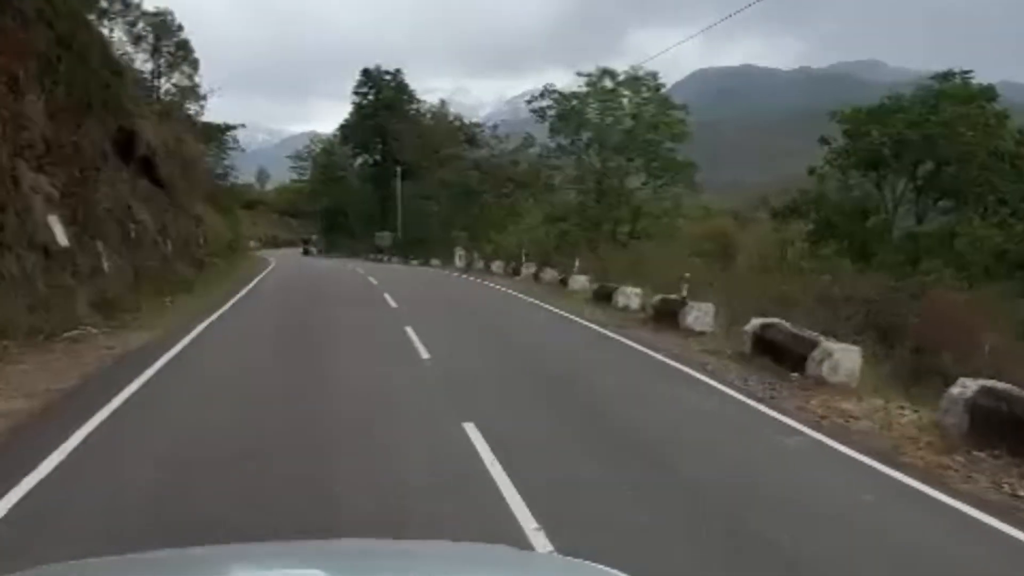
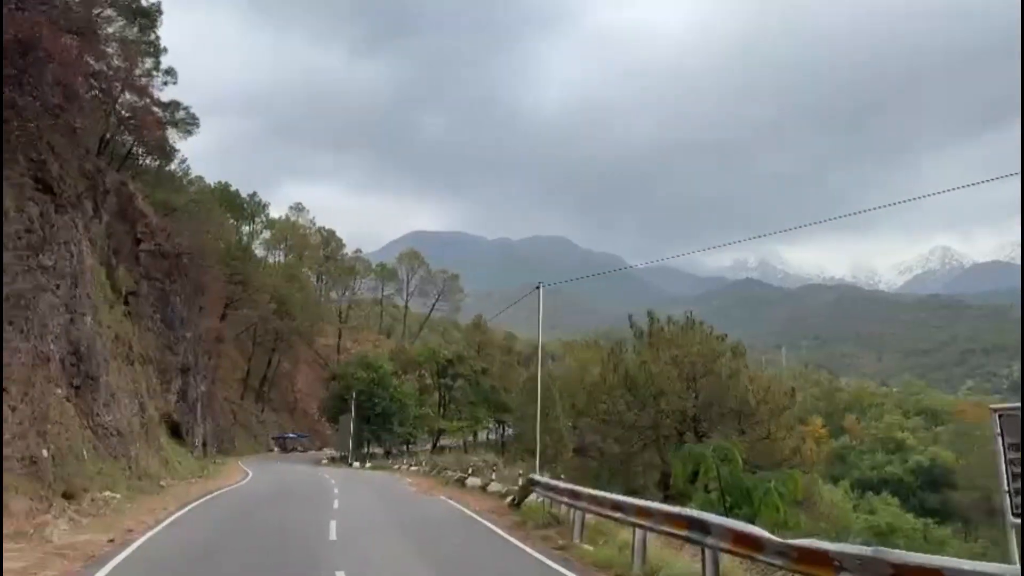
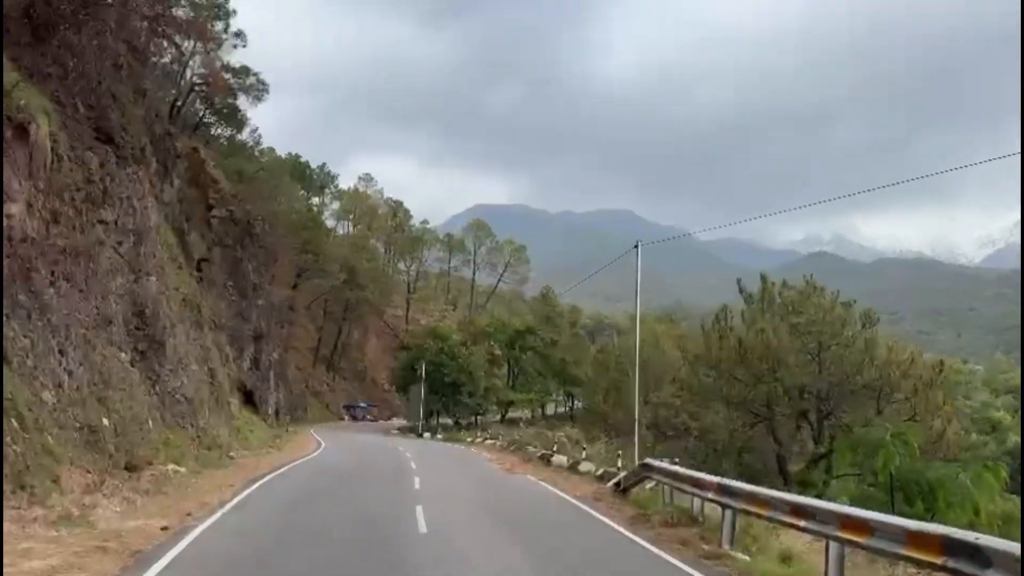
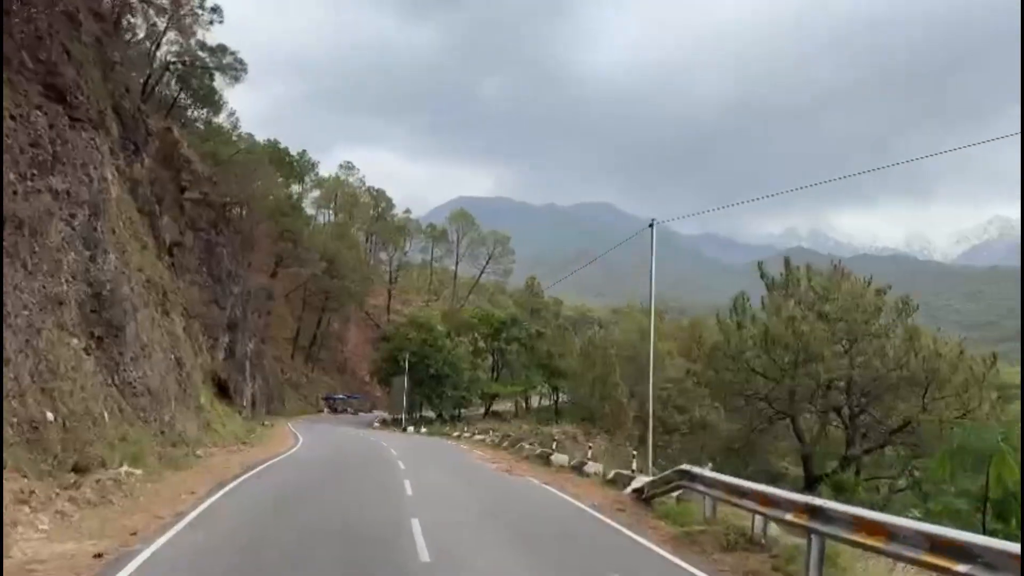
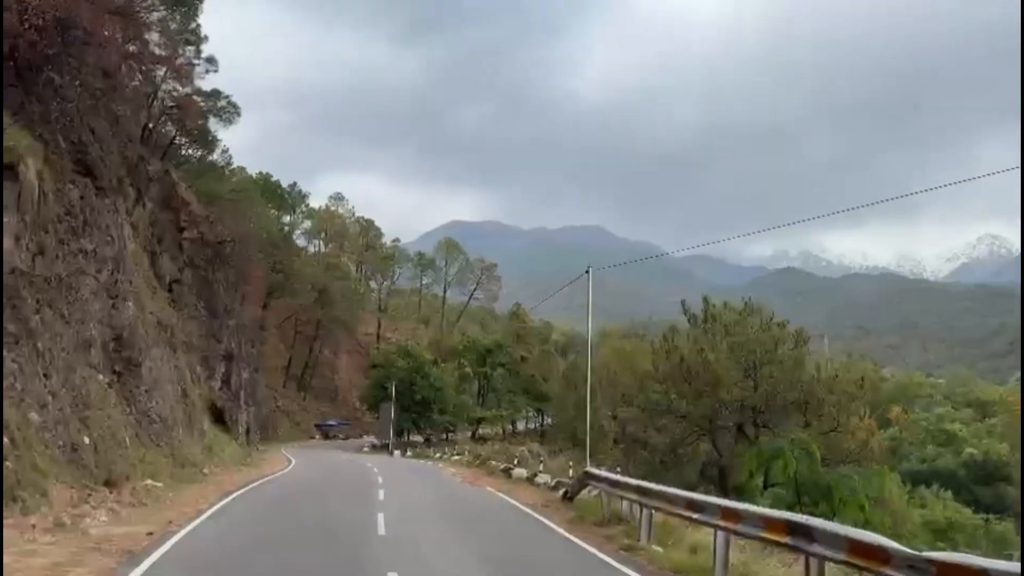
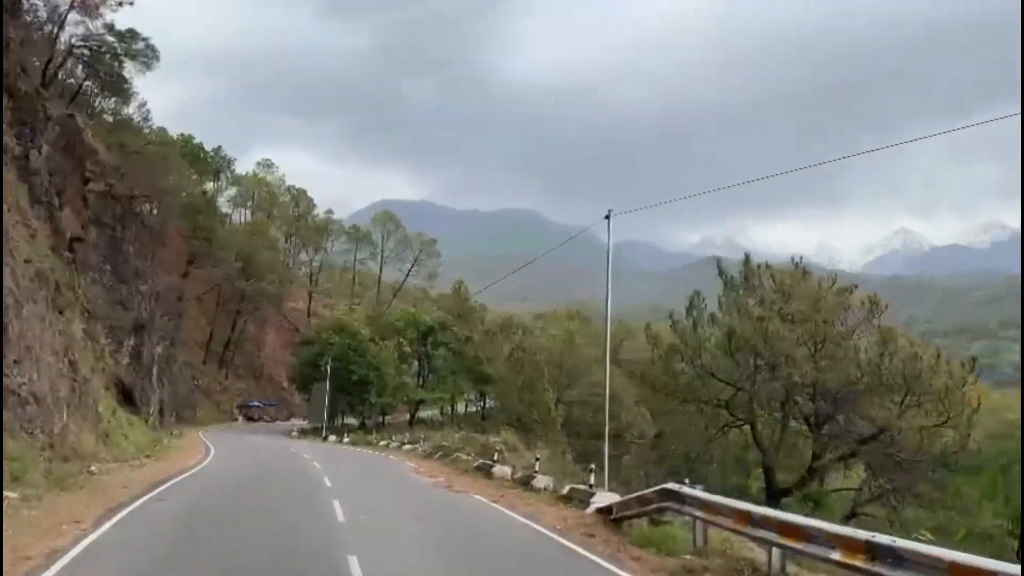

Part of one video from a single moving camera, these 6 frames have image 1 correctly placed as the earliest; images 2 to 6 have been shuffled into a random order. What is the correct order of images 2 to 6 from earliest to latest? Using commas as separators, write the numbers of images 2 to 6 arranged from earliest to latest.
2, 5, 3, 4, 6
